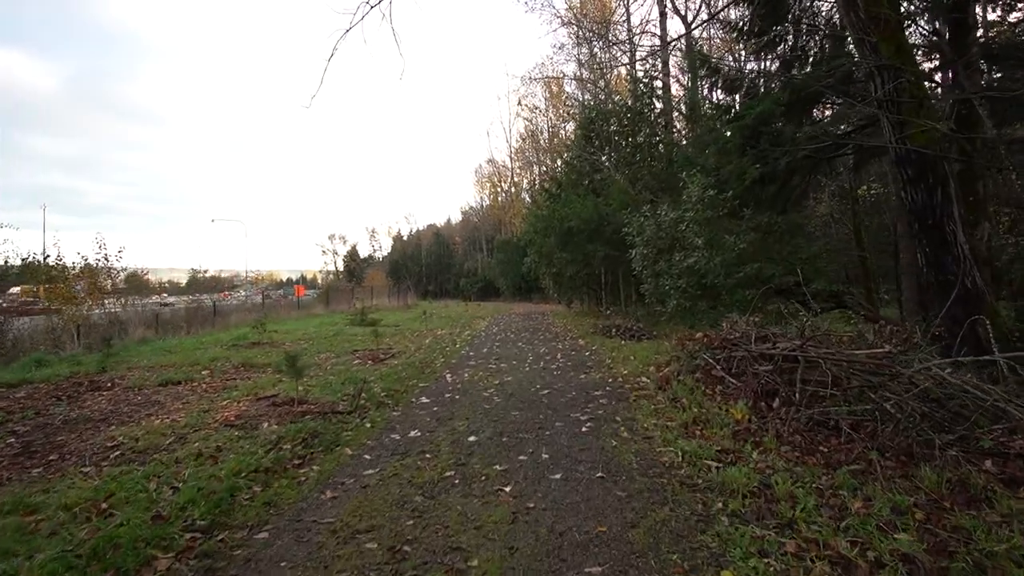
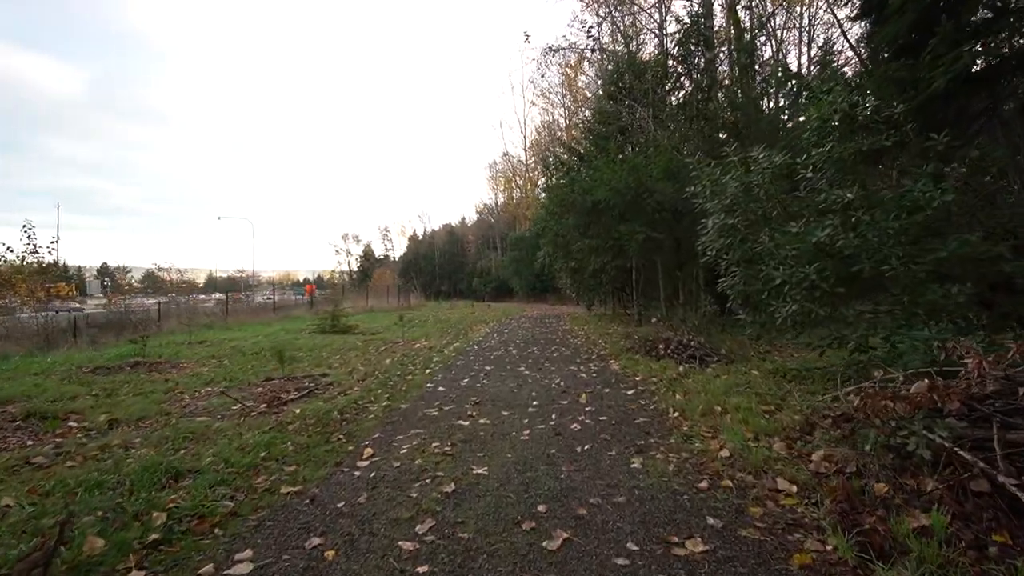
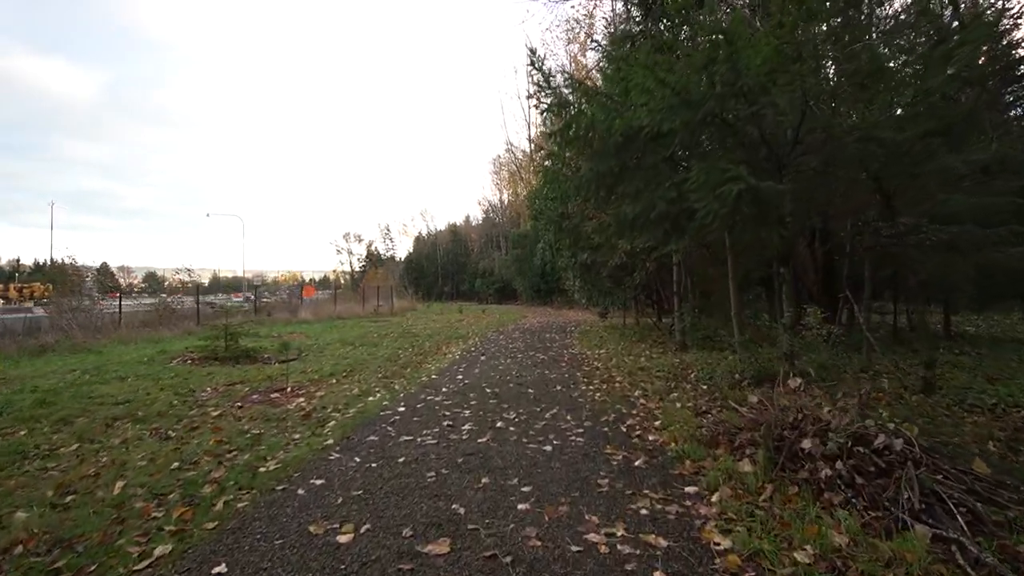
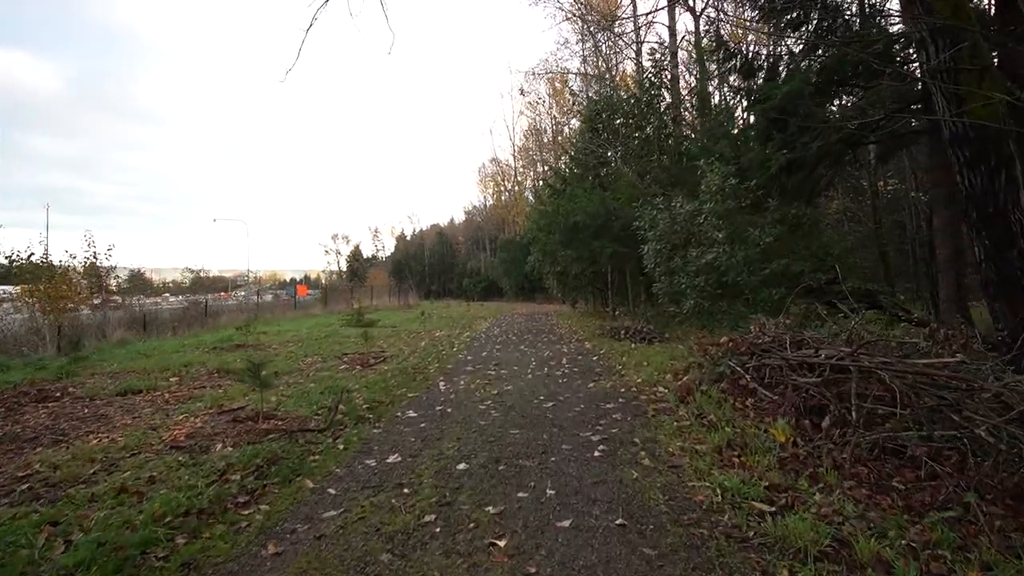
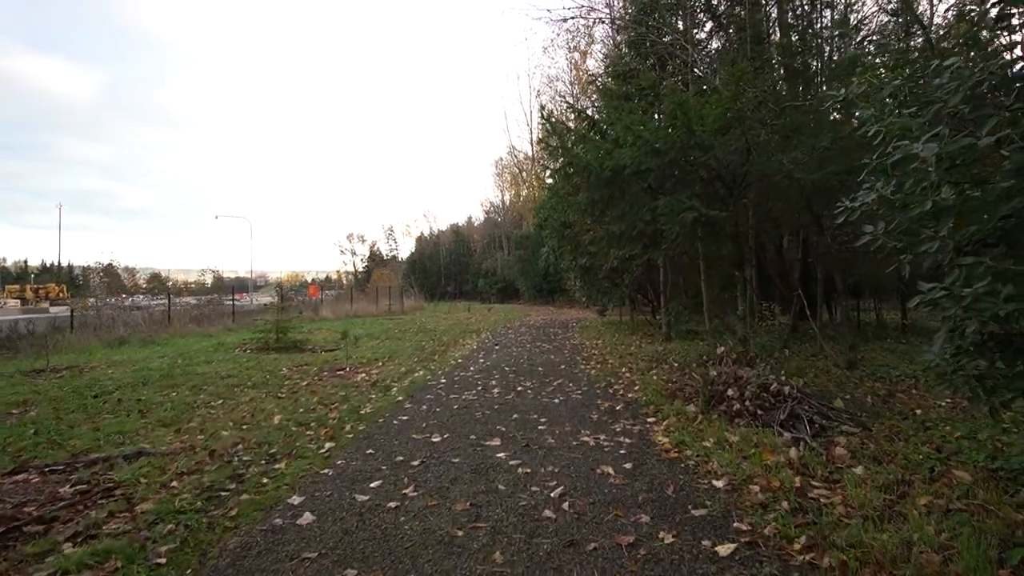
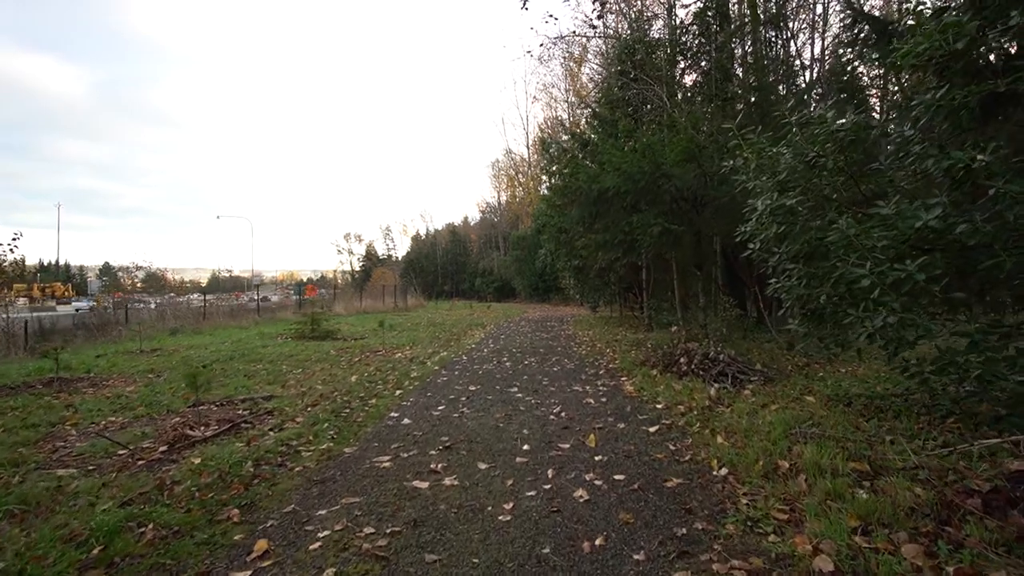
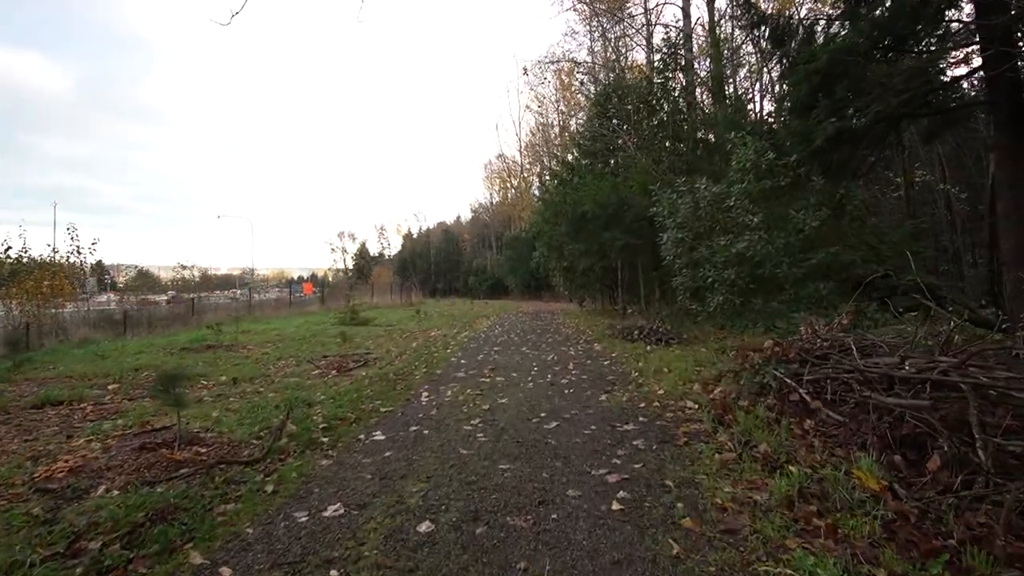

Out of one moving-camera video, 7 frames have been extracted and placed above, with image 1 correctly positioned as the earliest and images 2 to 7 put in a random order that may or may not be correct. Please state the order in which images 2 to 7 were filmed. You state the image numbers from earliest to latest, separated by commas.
4, 7, 2, 6, 5, 3
